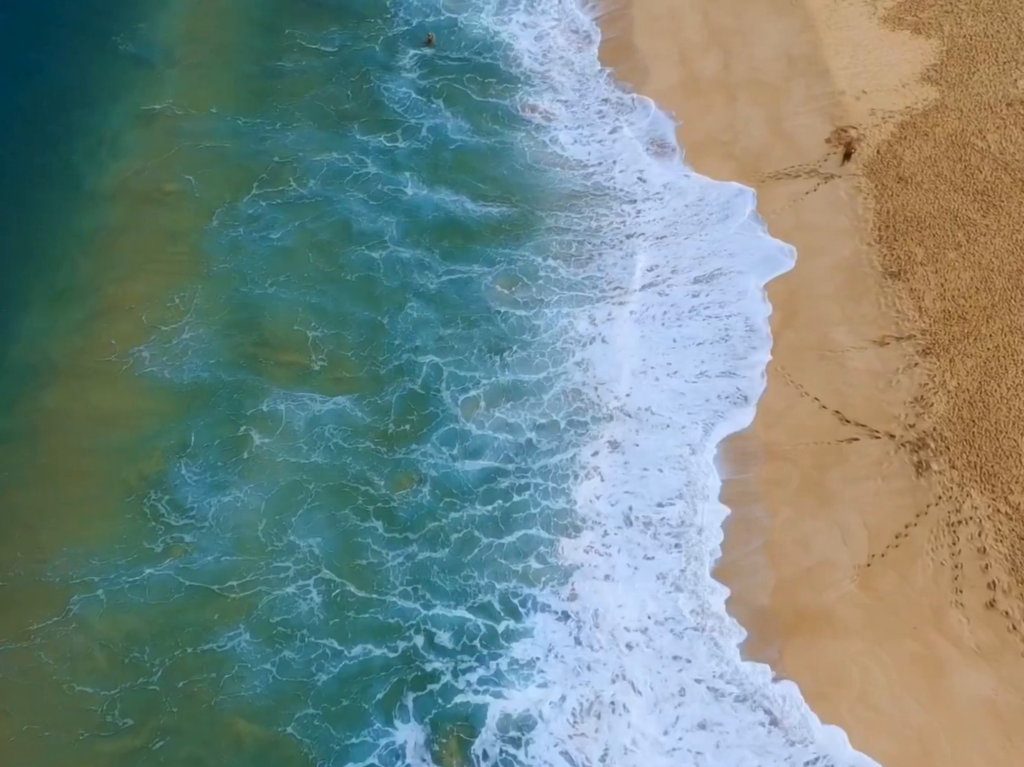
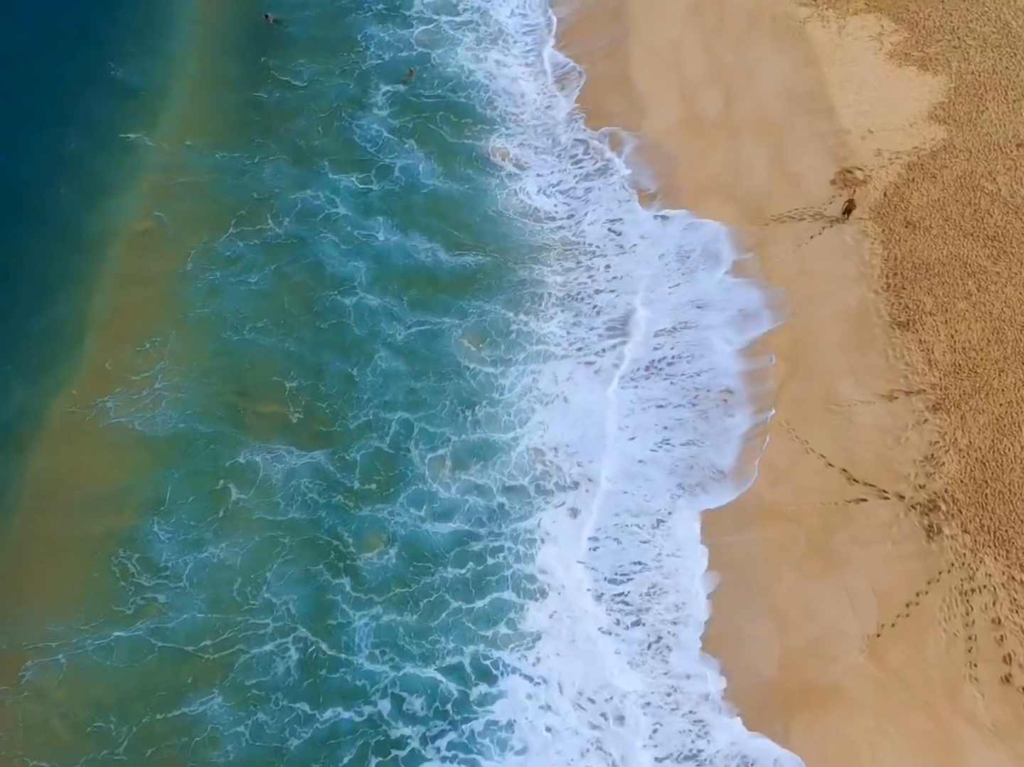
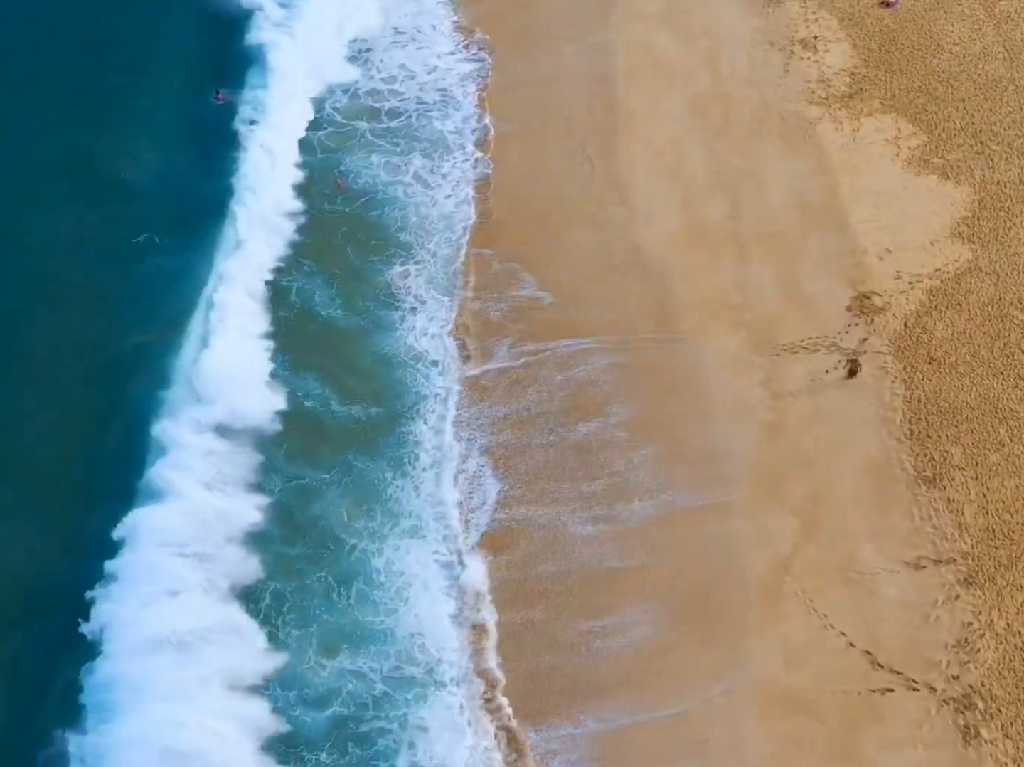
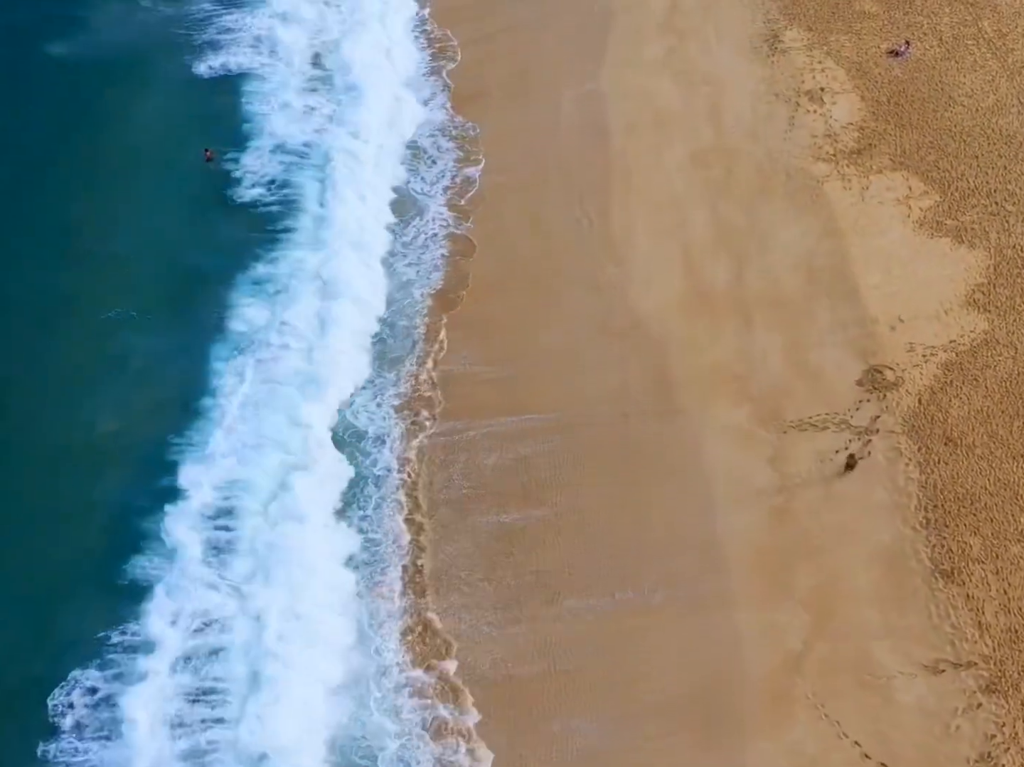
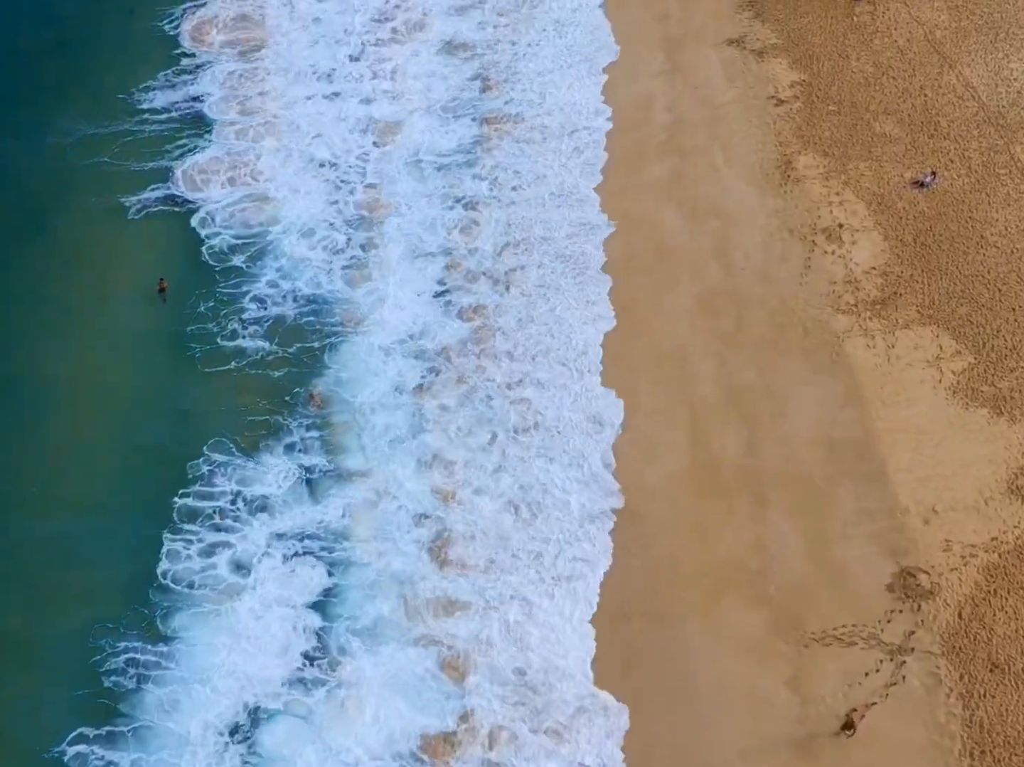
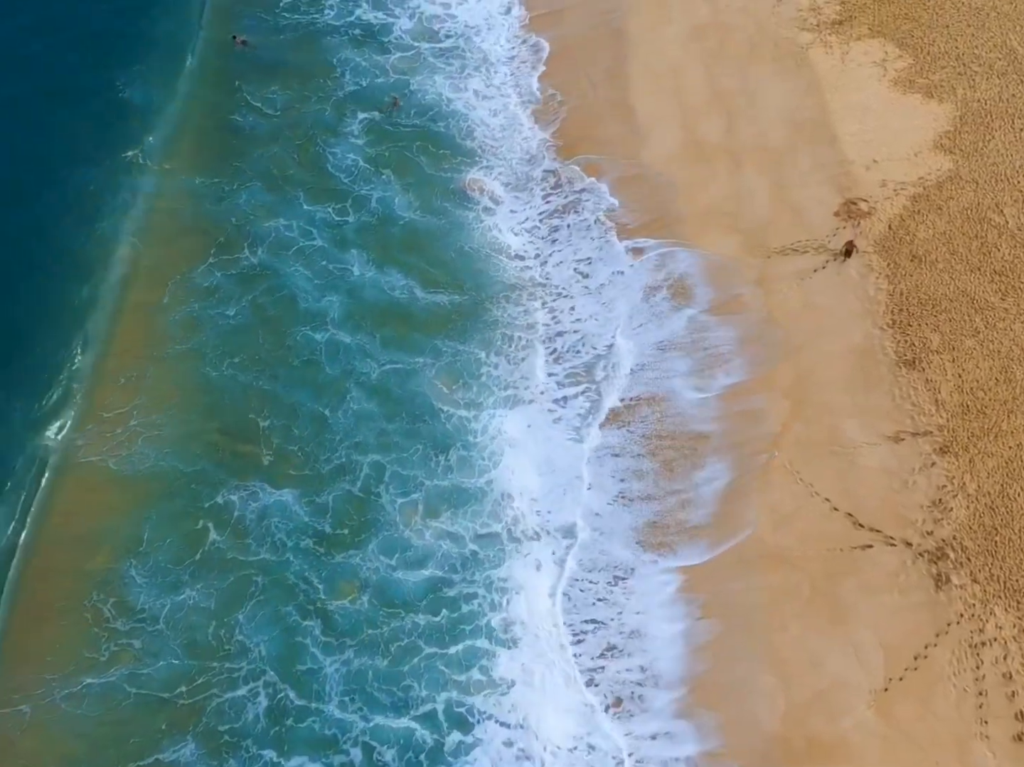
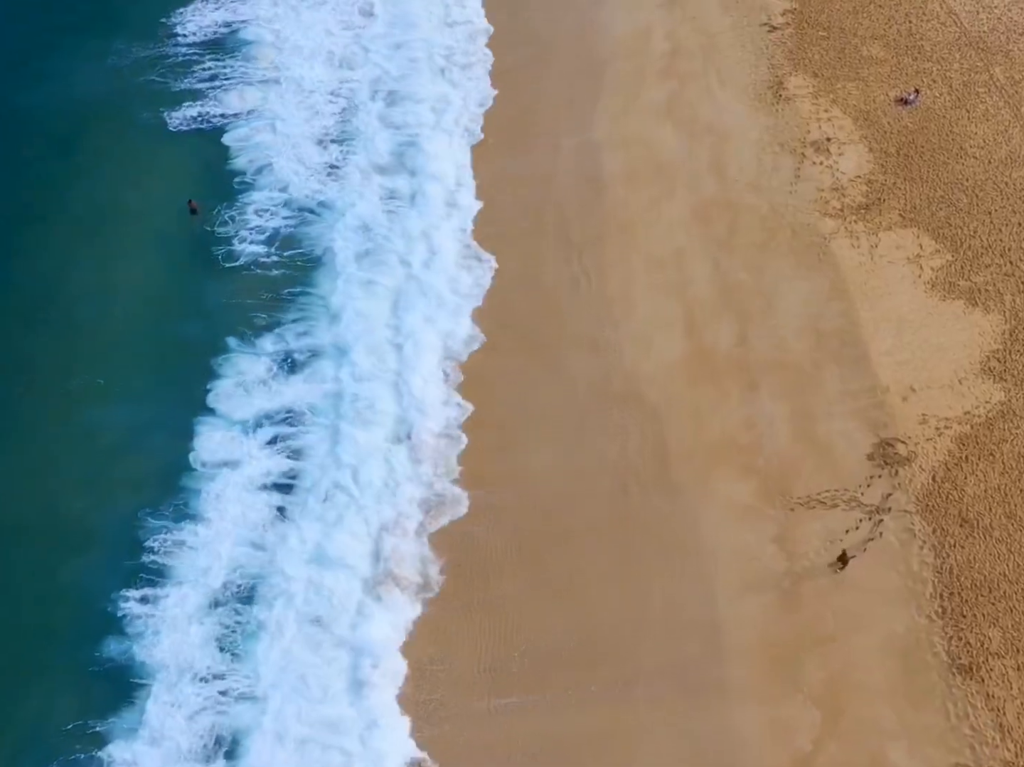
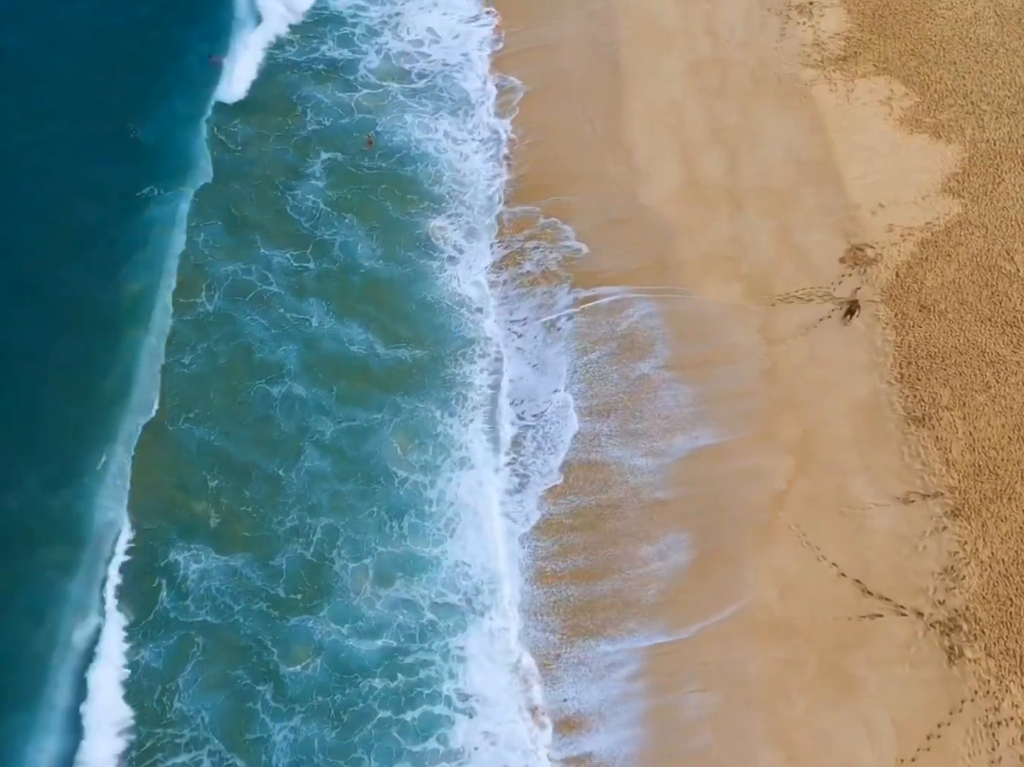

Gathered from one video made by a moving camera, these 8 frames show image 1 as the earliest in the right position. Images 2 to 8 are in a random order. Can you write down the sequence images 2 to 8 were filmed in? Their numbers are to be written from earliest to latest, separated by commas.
2, 6, 8, 3, 4, 7, 5
